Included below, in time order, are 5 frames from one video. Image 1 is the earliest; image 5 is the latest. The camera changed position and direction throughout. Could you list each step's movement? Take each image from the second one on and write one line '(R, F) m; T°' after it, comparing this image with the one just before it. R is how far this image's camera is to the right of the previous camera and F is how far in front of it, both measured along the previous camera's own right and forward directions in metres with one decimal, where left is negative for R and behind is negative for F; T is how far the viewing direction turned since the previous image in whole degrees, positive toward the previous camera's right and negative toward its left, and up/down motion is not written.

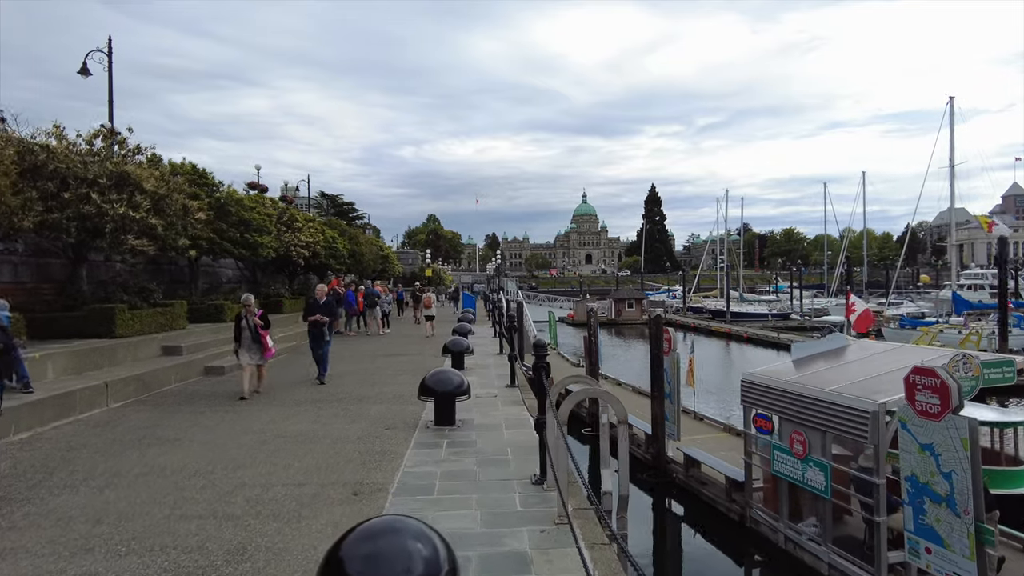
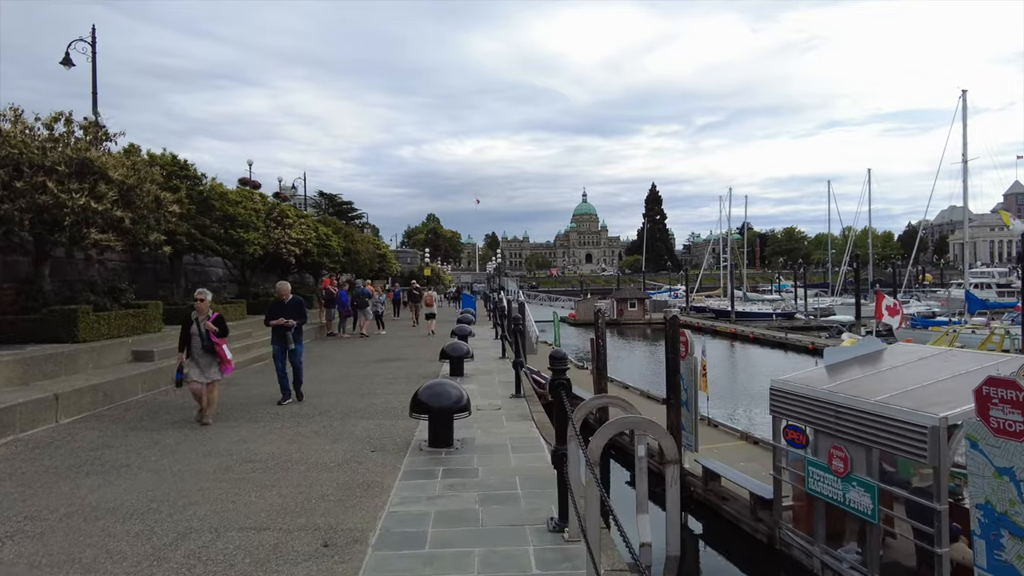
(-0.1, +1.0) m; 0°
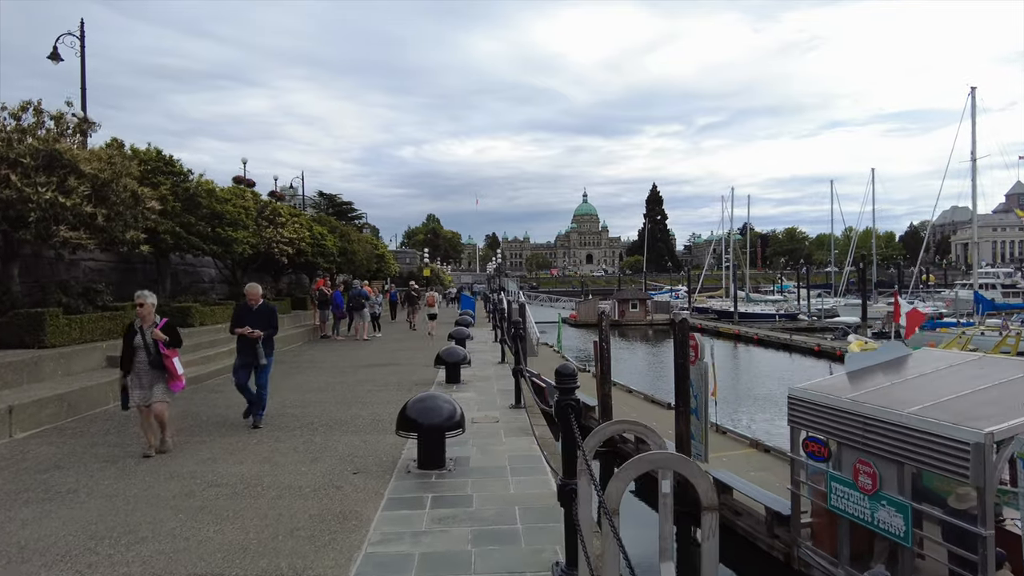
(0.0, +0.7) m; 0°
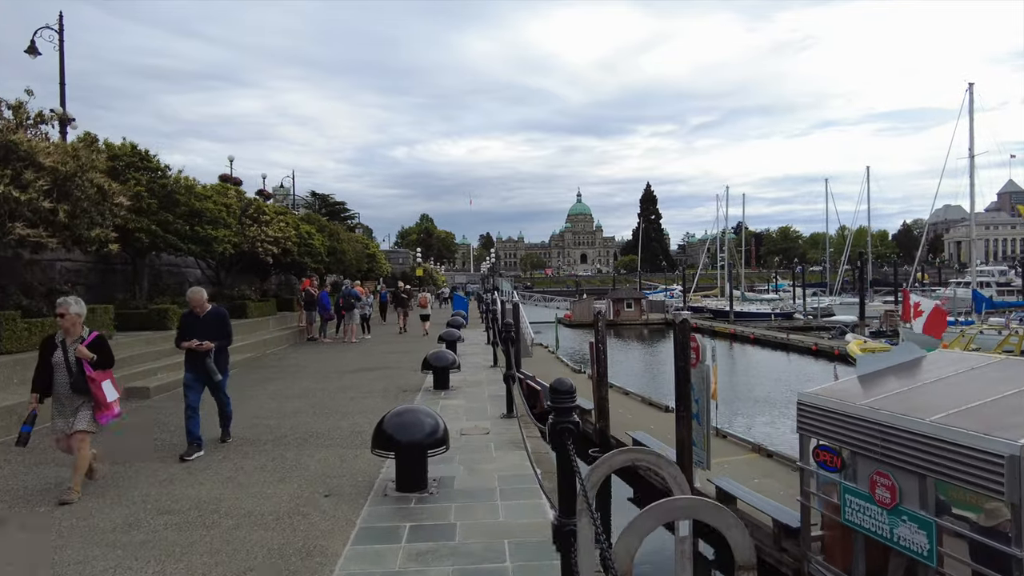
(0.0, +0.6) m; 0°
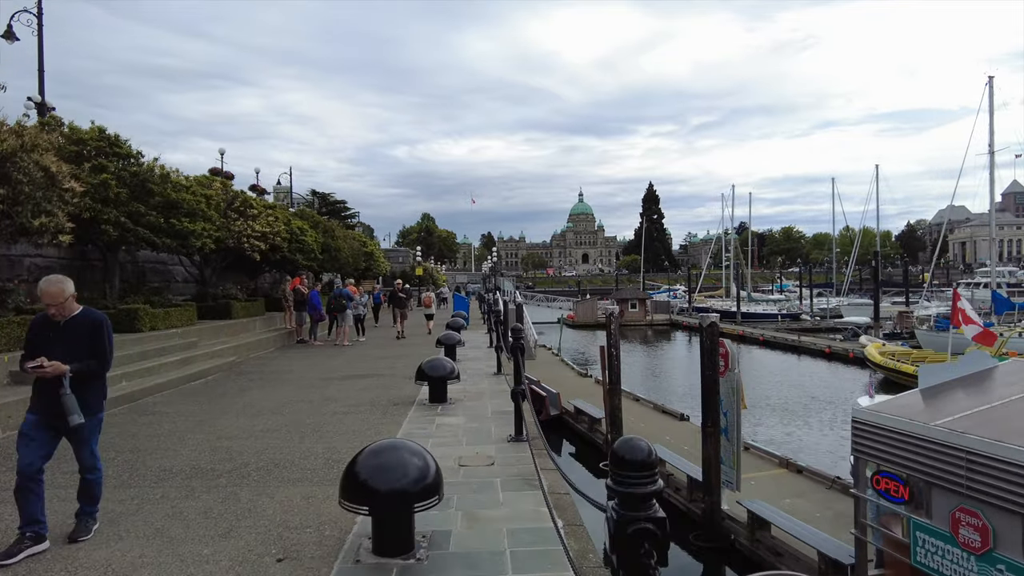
(-0.1, +1.2) m; 0°
